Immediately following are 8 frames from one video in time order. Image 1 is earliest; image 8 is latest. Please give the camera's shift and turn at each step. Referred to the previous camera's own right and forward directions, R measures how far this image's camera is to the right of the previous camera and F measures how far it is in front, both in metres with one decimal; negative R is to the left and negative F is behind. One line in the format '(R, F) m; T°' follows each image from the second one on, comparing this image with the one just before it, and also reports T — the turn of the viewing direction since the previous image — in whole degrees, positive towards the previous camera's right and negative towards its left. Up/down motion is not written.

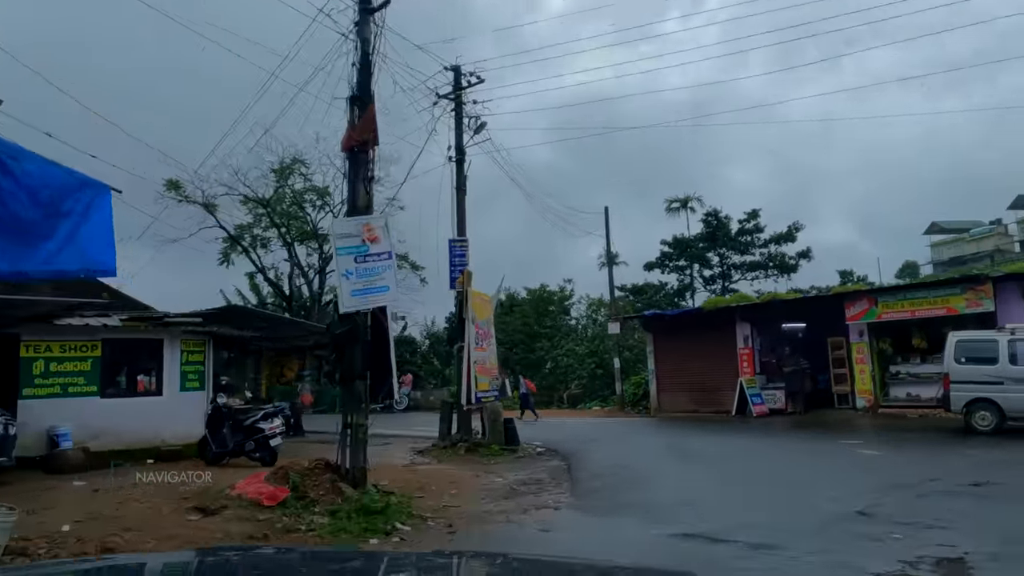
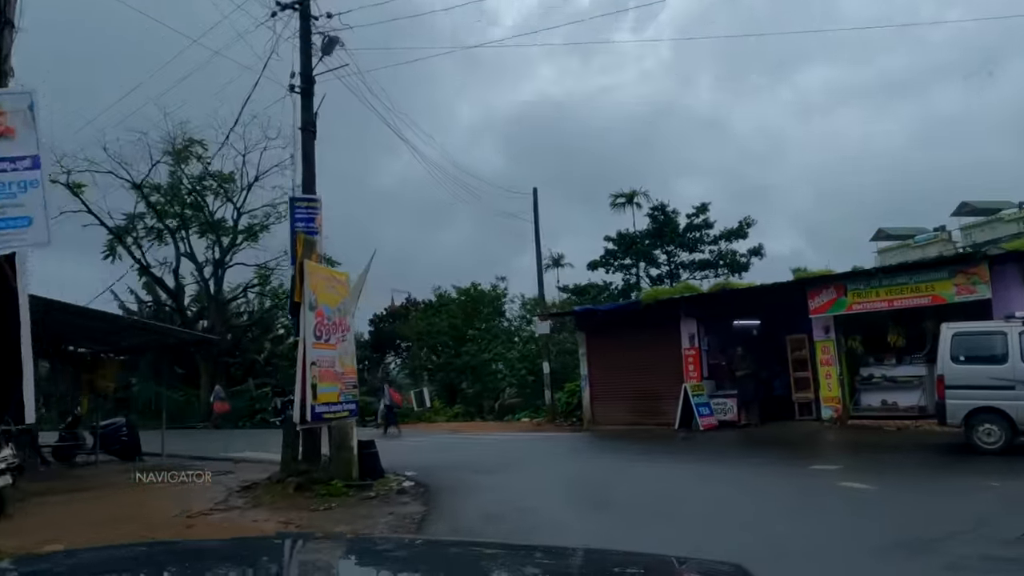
(+1.3, +3.8) m; +3°
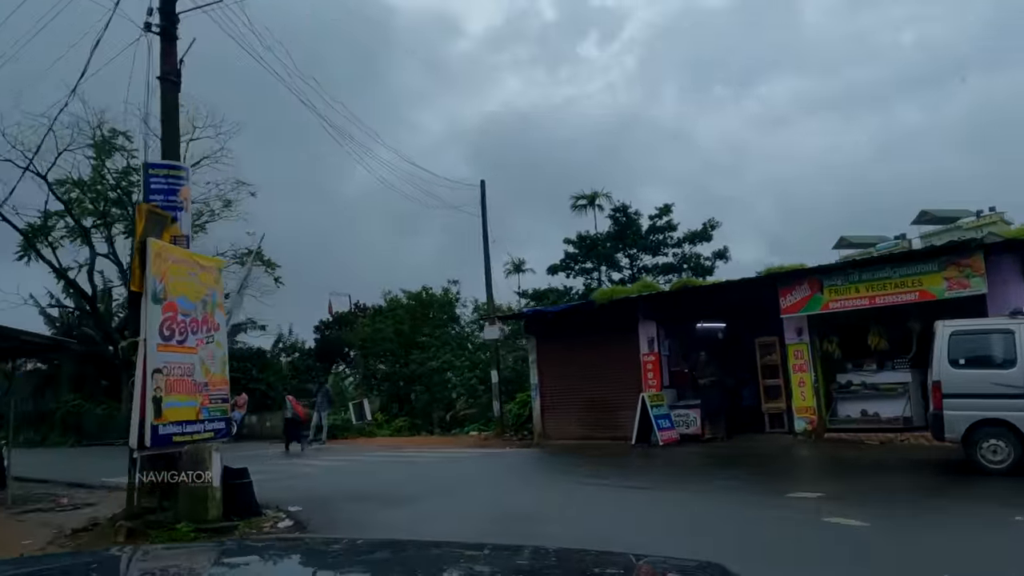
(+0.7, +2.1) m; +2°
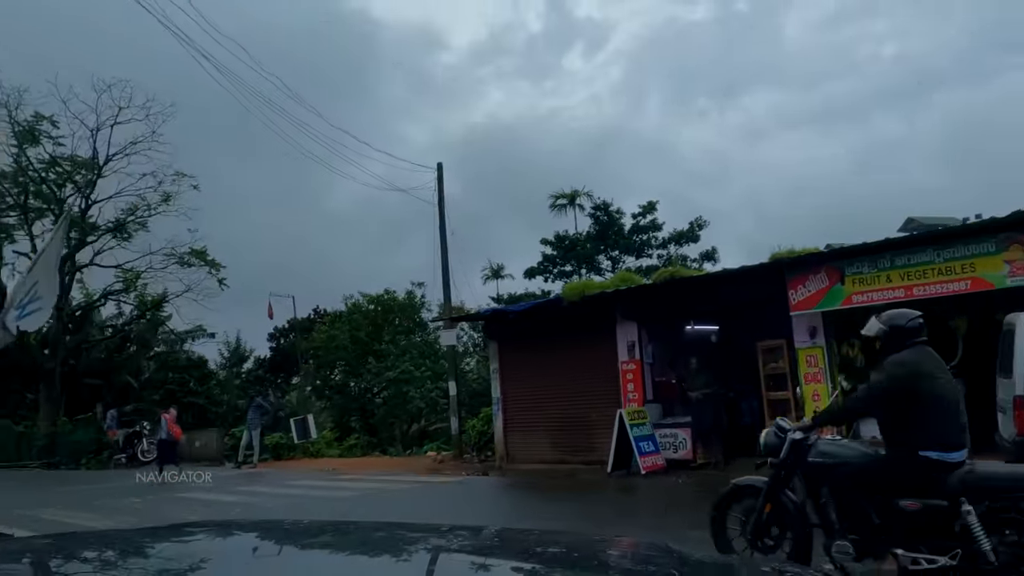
(+0.6, +2.9) m; +1°
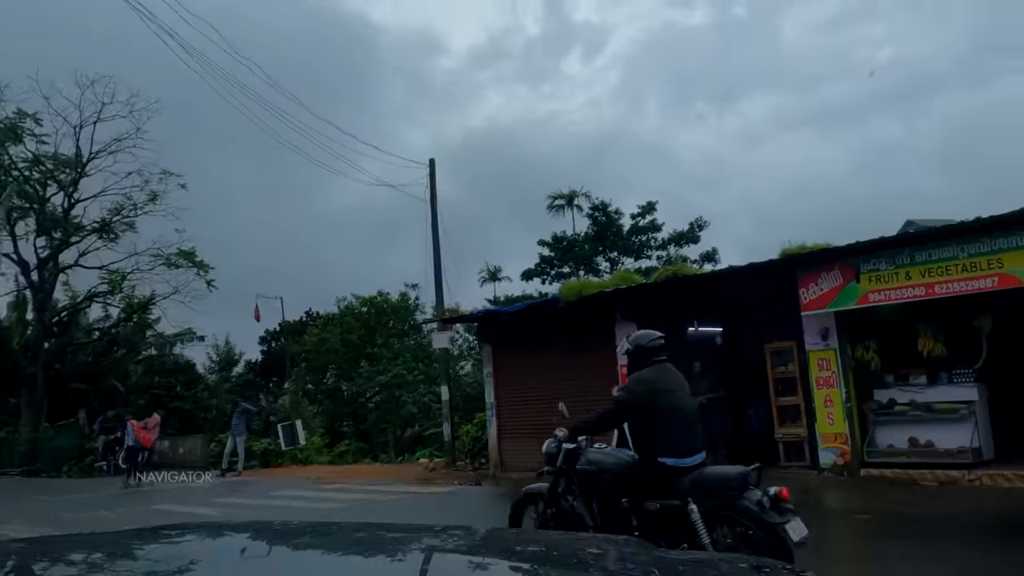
(+0.1, +0.7) m; 0°
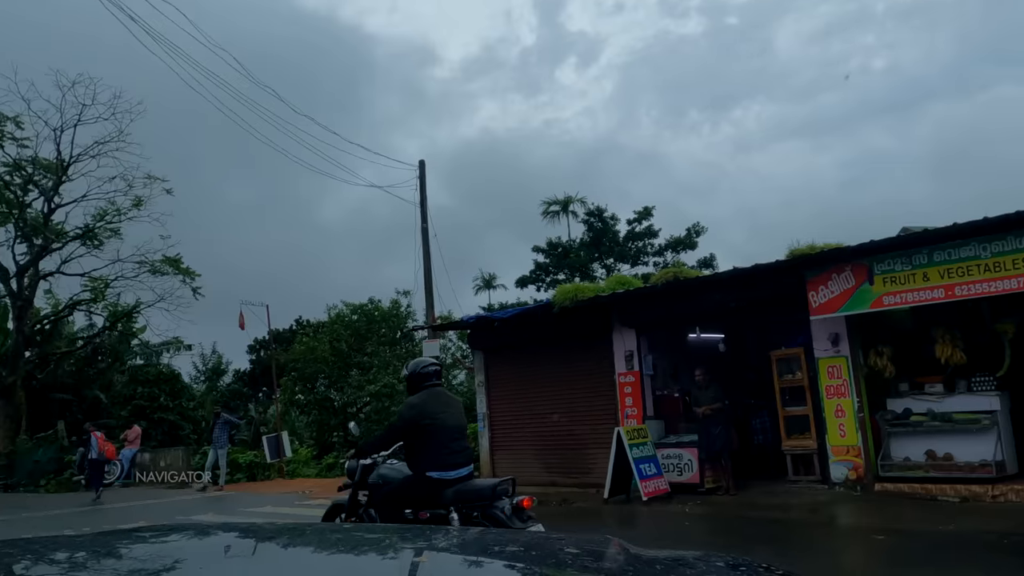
(+0.1, +0.7) m; 0°
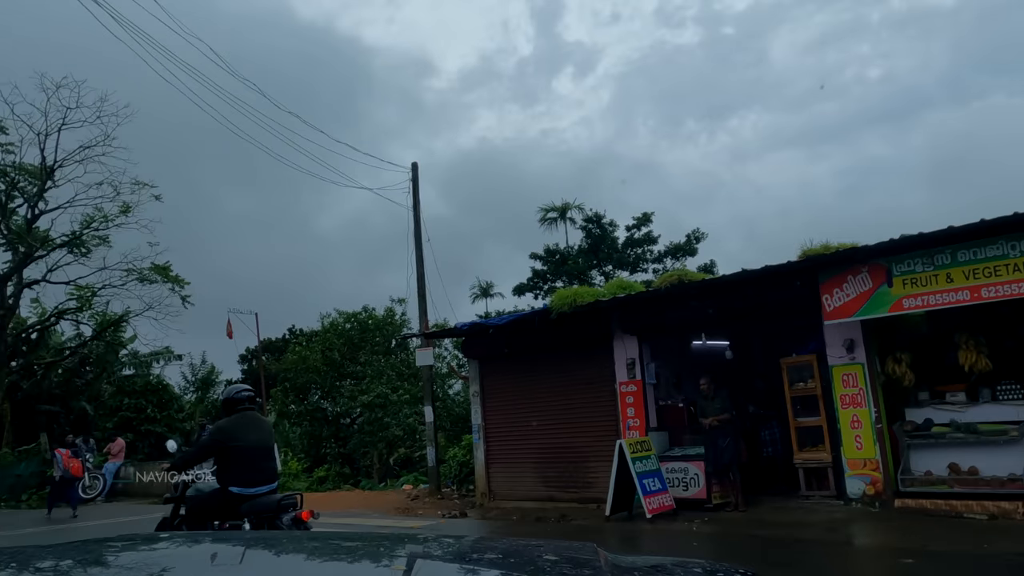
(0.0, +0.6) m; 0°
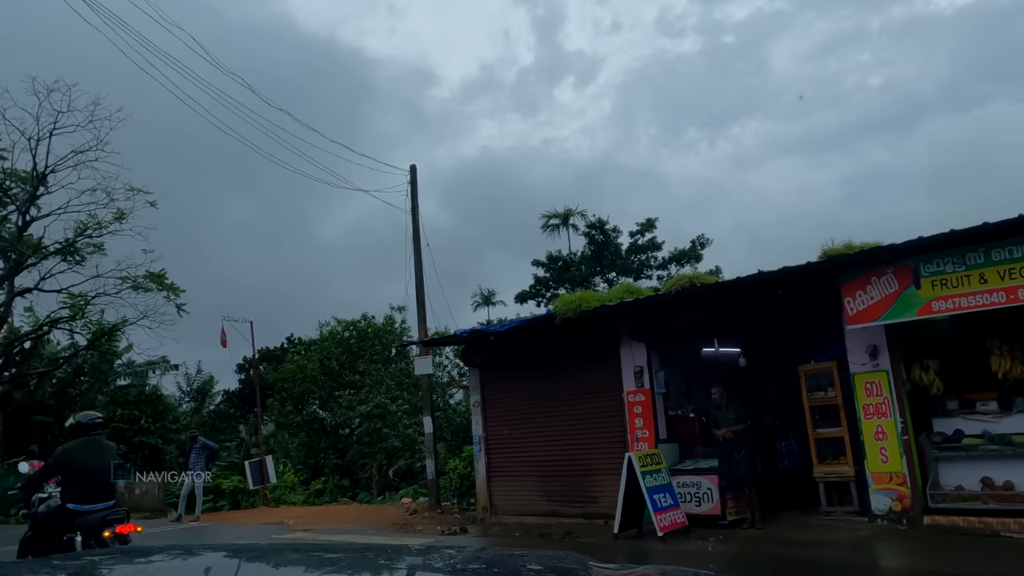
(0.0, +0.6) m; 0°
